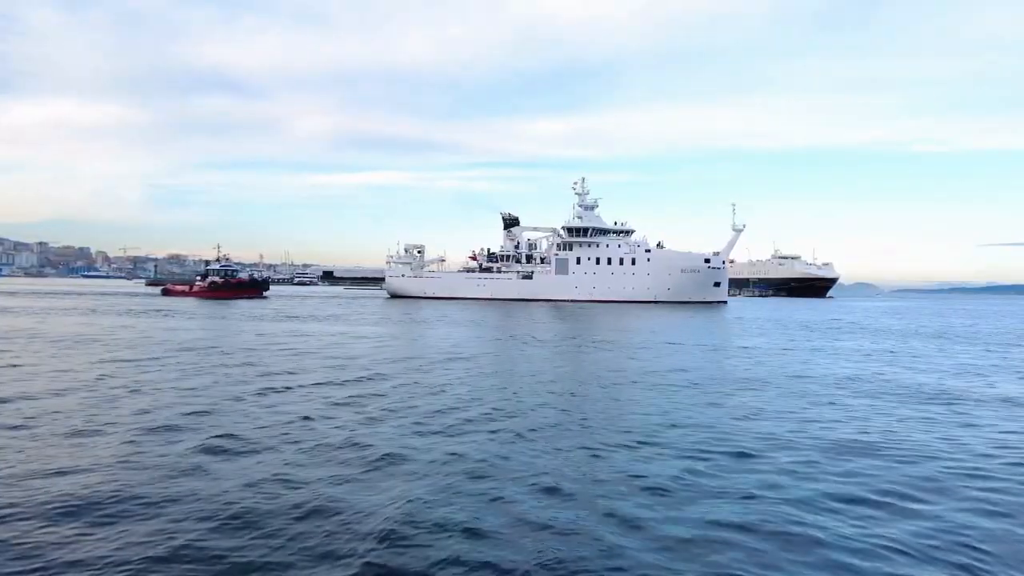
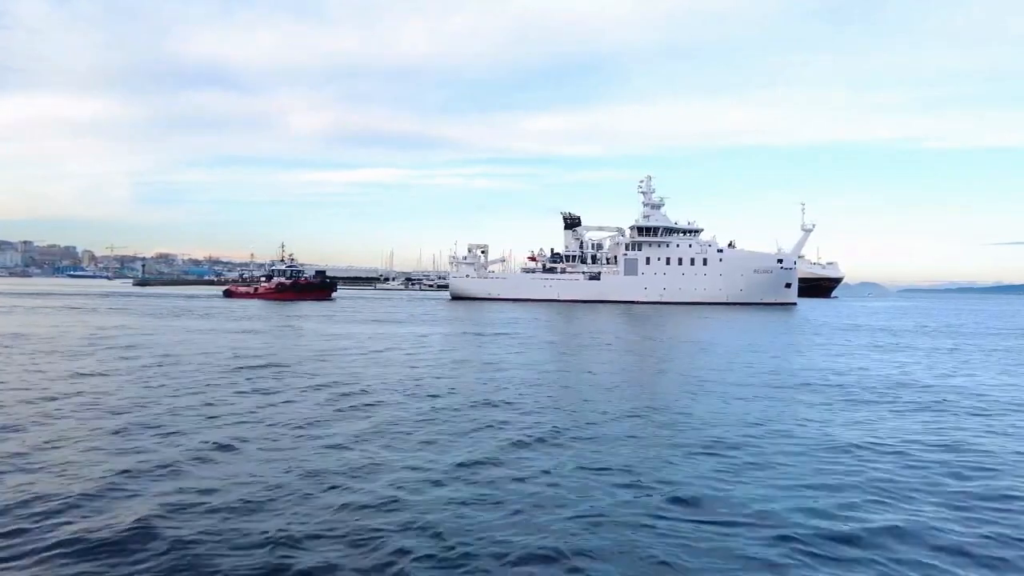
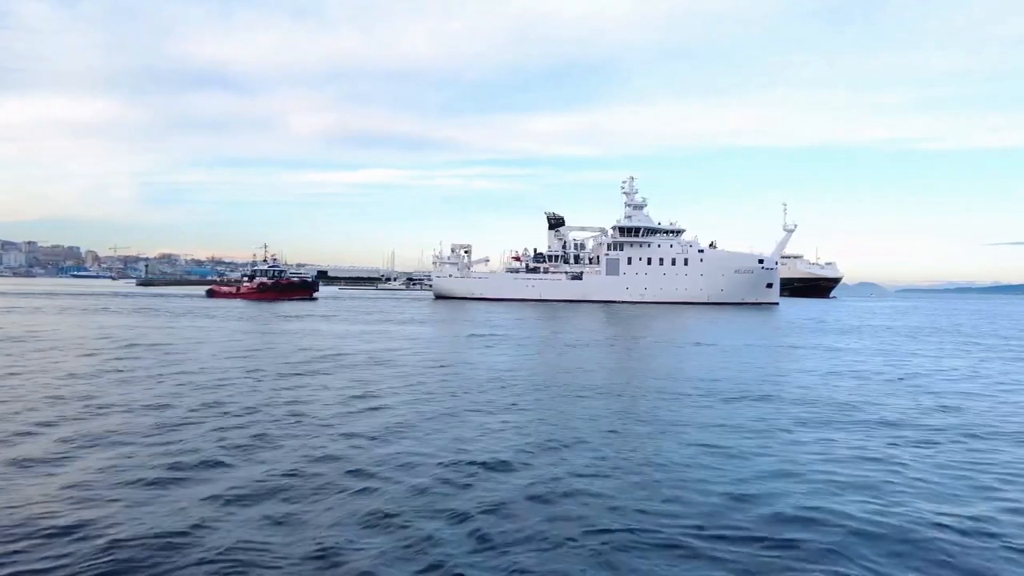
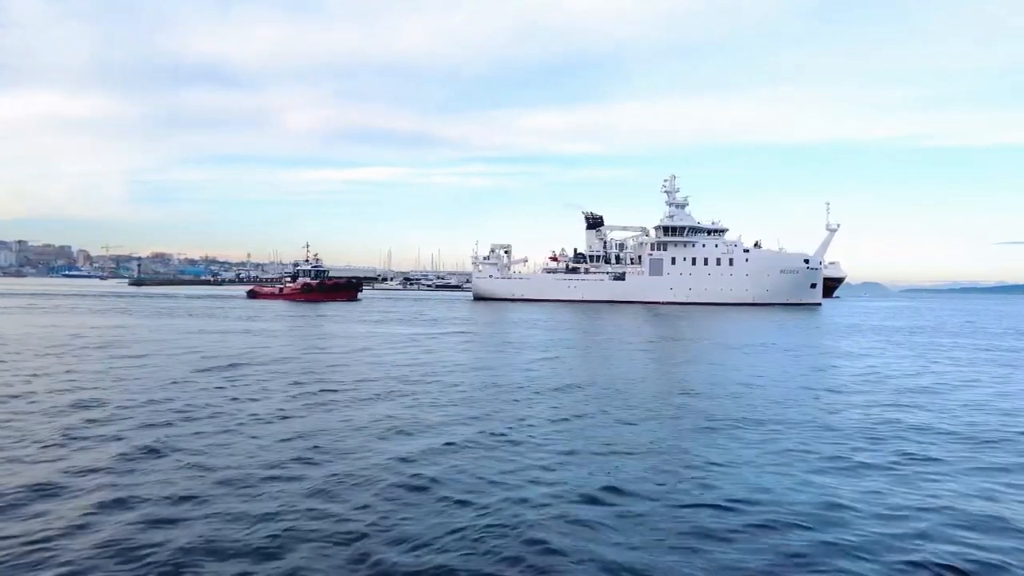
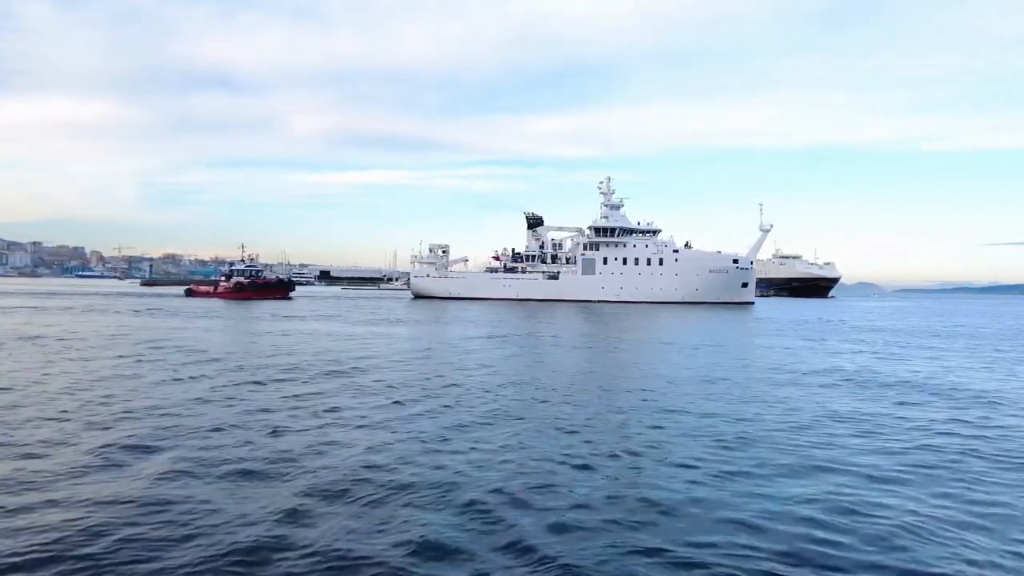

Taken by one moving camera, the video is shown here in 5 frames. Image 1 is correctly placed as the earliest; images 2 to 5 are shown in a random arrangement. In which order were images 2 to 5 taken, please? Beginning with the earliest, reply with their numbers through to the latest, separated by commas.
5, 3, 2, 4
